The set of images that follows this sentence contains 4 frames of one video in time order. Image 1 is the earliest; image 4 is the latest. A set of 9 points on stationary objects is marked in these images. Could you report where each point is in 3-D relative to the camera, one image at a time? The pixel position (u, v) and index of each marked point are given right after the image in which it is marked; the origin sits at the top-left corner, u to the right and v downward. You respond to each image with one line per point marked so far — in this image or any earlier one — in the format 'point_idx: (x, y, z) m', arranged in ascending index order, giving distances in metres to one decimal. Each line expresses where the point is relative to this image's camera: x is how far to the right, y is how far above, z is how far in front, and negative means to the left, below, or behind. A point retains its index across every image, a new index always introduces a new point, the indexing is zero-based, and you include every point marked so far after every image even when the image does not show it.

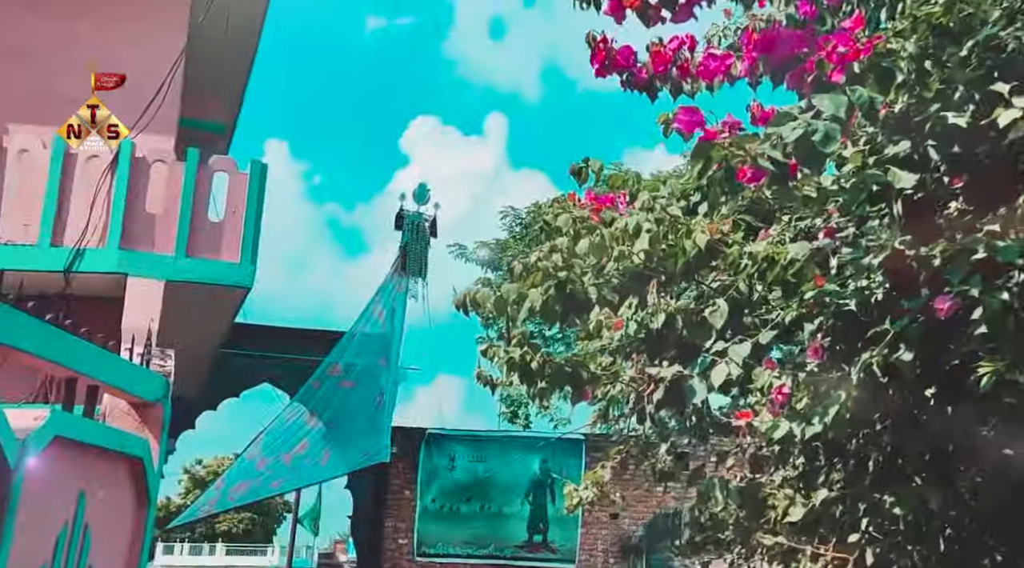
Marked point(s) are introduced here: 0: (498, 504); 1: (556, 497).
0: (-0.1, -1.7, +8.8) m
1: (+0.4, -1.7, +8.8) m
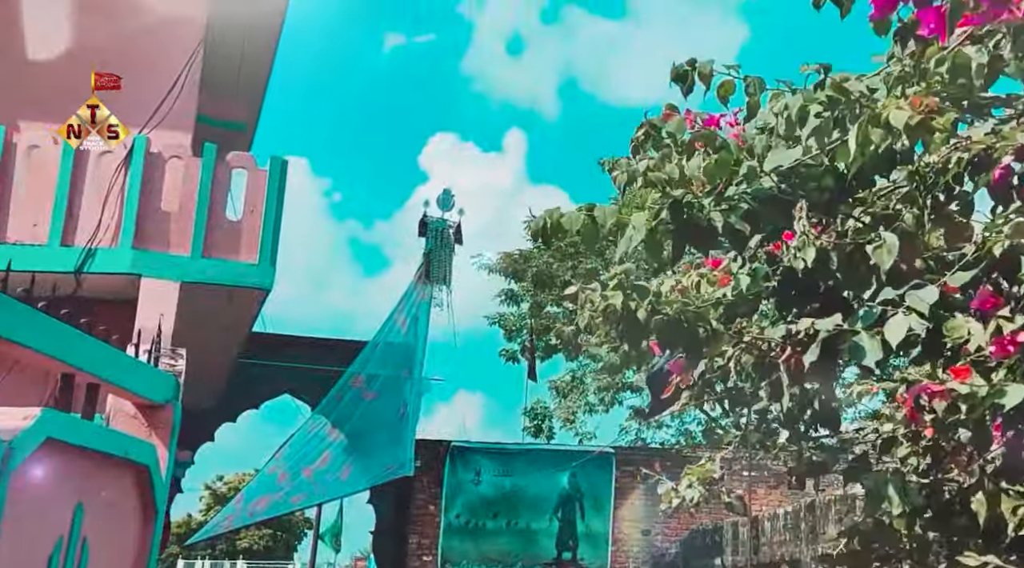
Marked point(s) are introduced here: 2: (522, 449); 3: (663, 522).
0: (+0.1, -1.8, +8.5) m
1: (+0.6, -1.7, +8.5) m
2: (+0.2, -1.2, +8.6) m
3: (+1.3, -1.8, +8.5) m
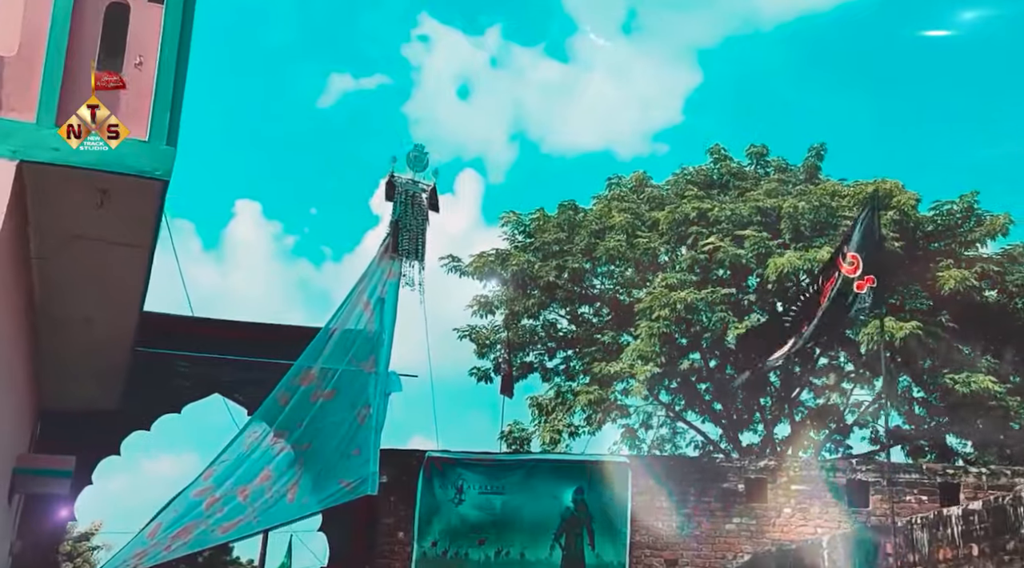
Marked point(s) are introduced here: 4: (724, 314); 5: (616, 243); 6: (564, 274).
0: (0.0, -1.7, +7.1) m
1: (+0.5, -1.6, +7.1) m
2: (0.0, -1.1, +7.2) m
3: (+1.2, -1.7, +7.2) m
4: (+1.7, -0.2, +9.1) m
5: (+0.9, +0.4, +9.8) m
6: (+0.5, +0.1, +10.0) m
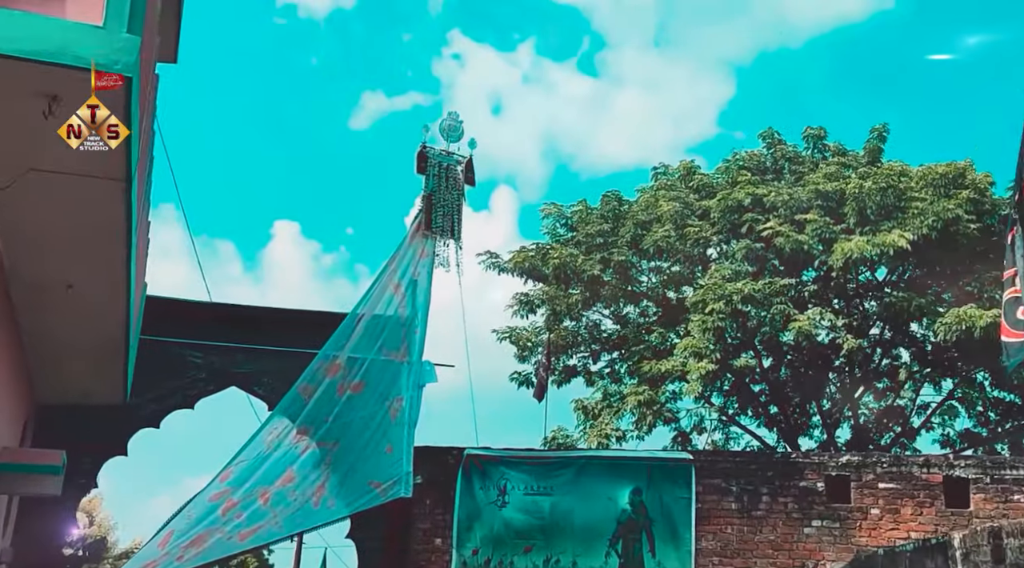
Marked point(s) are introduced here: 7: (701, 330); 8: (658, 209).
0: (+0.3, -1.6, +6.5) m
1: (+0.8, -1.5, +6.5) m
2: (+0.3, -1.0, +6.6) m
3: (+1.4, -1.6, +6.5) m
4: (+2.0, -0.2, +8.5) m
5: (+1.2, +0.4, +9.2) m
6: (+0.8, +0.1, +9.4) m
7: (+1.4, -0.4, +8.6) m
8: (+1.2, +0.6, +9.5) m
